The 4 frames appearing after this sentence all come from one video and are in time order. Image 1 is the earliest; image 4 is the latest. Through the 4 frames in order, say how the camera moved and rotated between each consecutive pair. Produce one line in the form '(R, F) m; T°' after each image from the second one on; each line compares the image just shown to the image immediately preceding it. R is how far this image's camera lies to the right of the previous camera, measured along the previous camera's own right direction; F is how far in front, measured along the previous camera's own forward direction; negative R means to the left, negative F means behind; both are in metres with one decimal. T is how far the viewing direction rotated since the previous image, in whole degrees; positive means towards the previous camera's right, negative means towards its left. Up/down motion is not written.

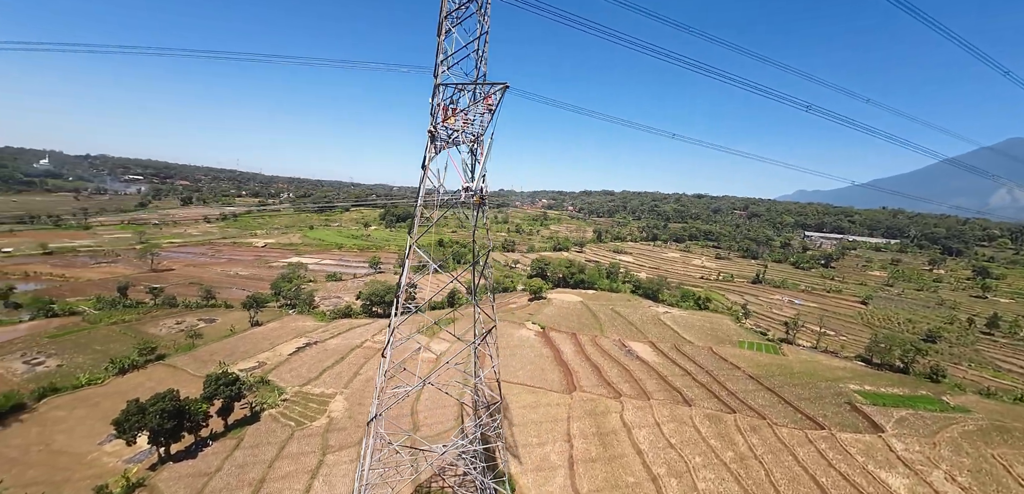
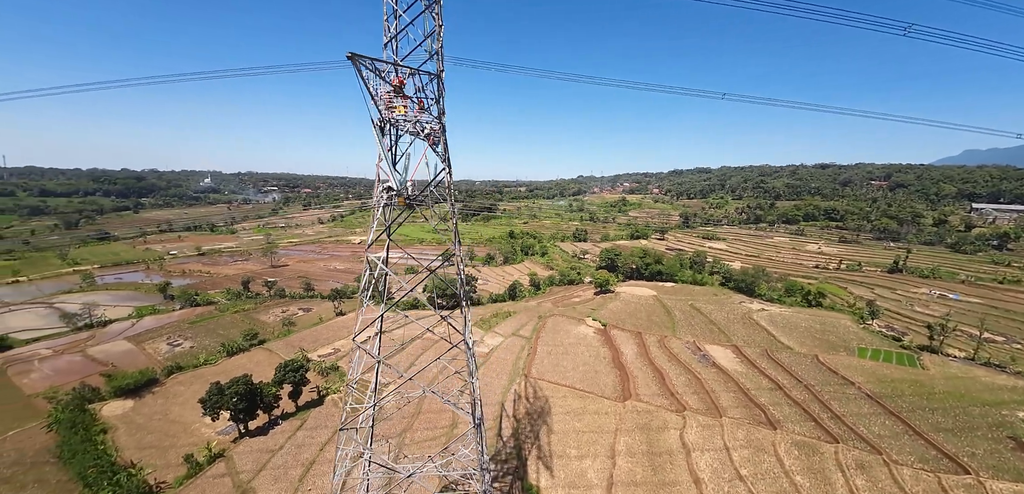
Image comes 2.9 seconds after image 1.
(+3.7, +2.3) m; -15°
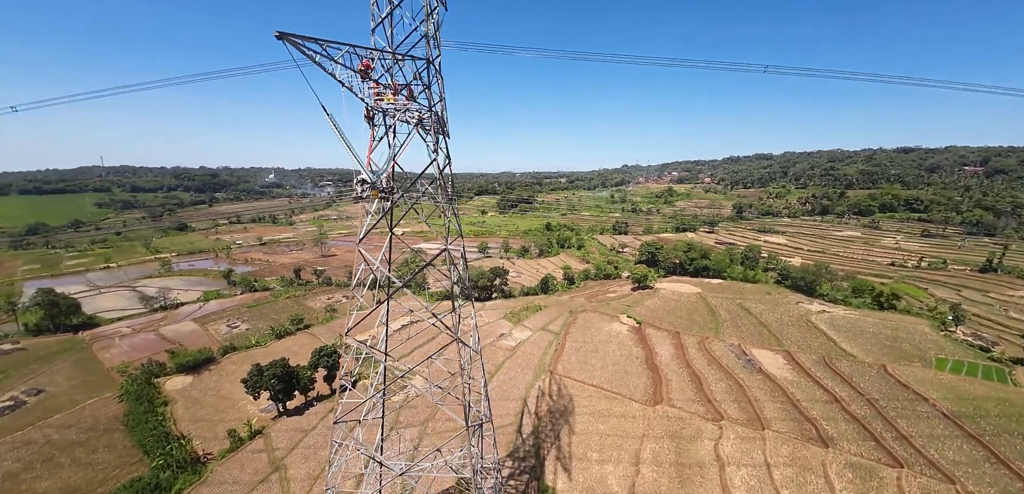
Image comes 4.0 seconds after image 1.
(+1.5, +0.8) m; -7°
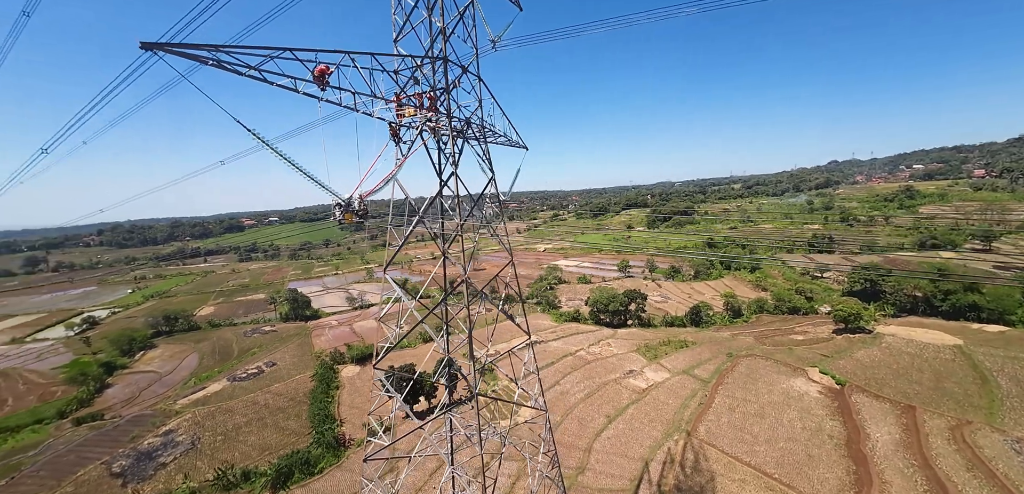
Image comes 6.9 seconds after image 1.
(+2.7, +3.7) m; -25°
